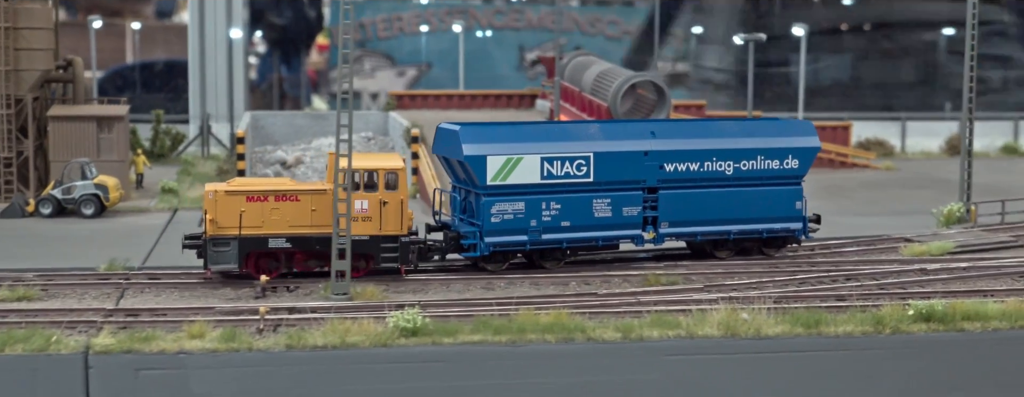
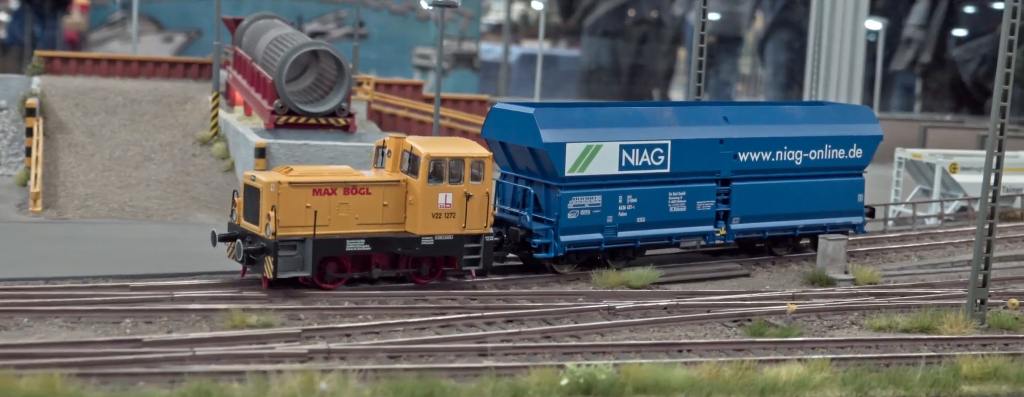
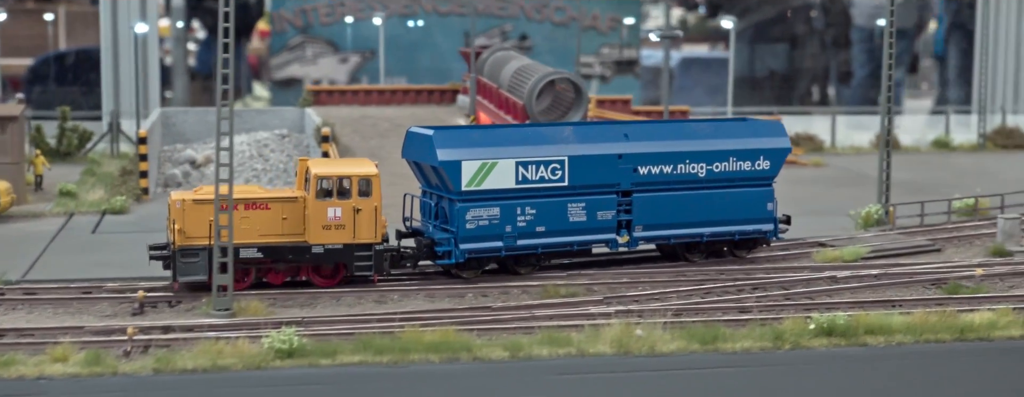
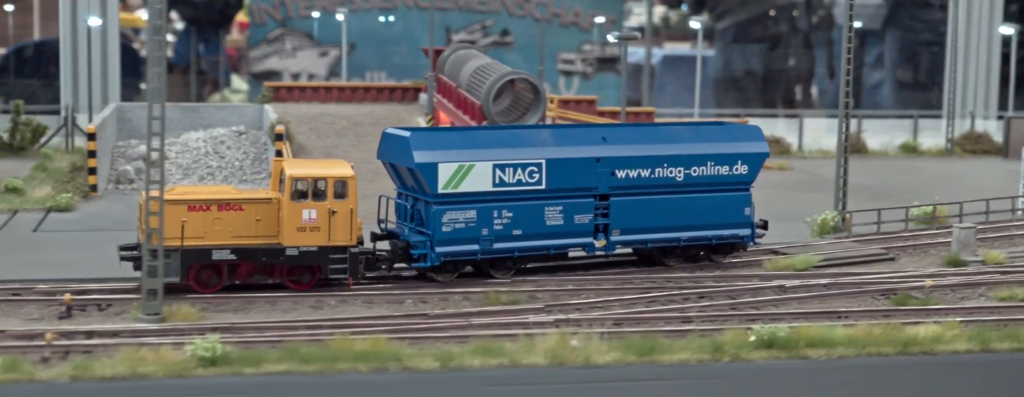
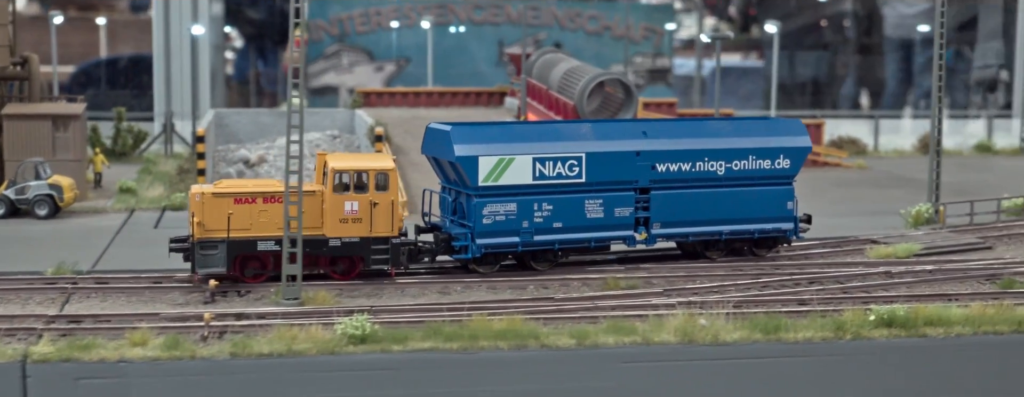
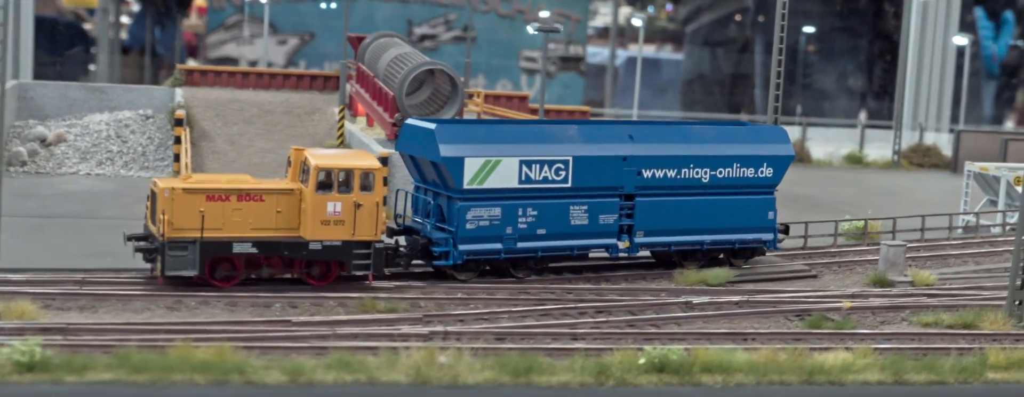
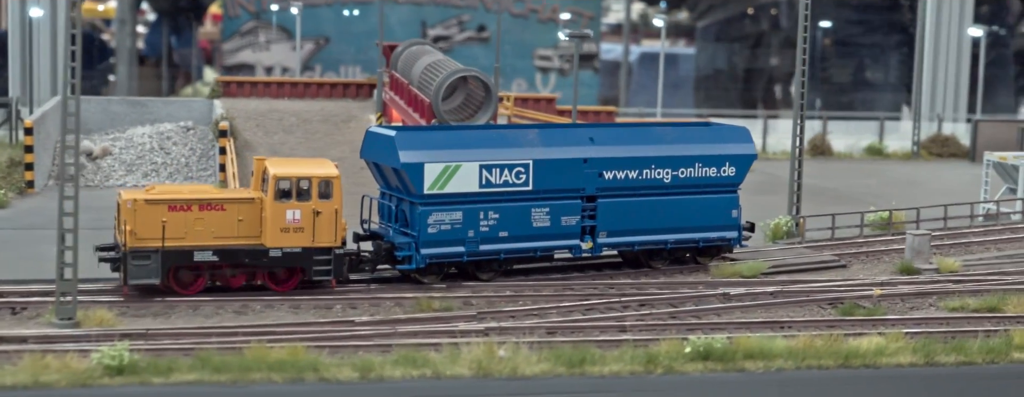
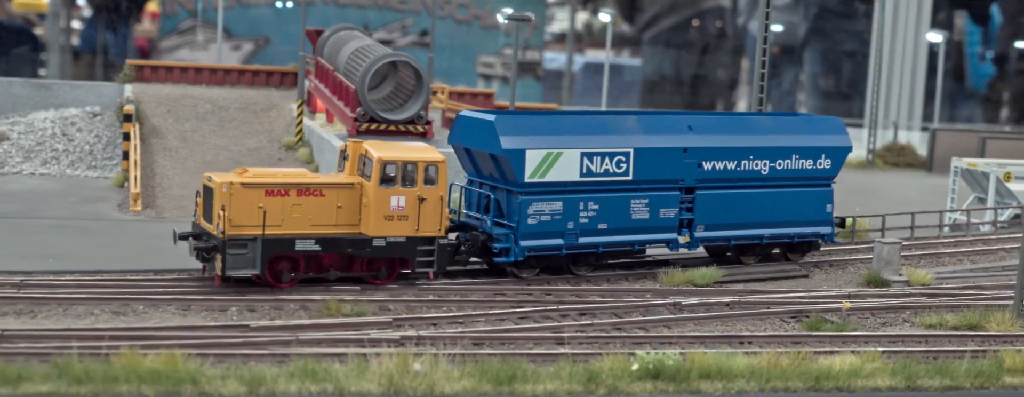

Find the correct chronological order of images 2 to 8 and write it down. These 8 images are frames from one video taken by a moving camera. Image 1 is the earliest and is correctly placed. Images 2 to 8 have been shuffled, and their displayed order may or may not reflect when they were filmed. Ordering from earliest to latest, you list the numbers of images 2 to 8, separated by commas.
5, 3, 4, 7, 6, 8, 2
